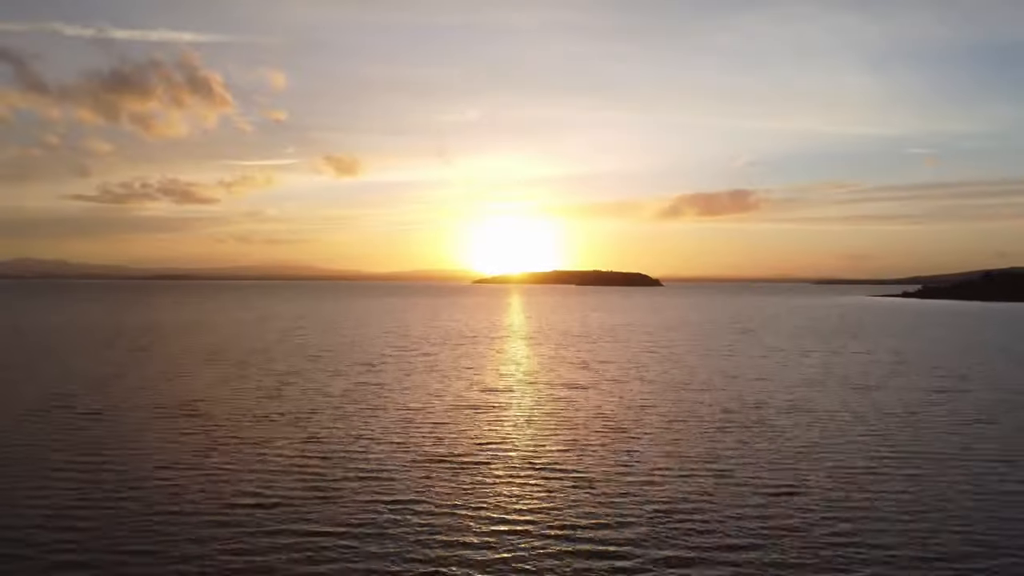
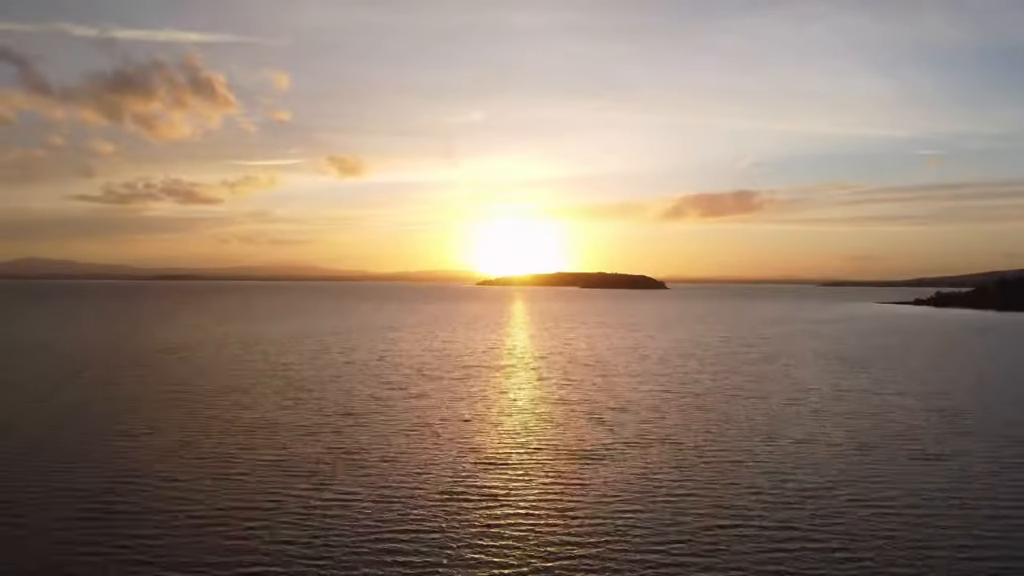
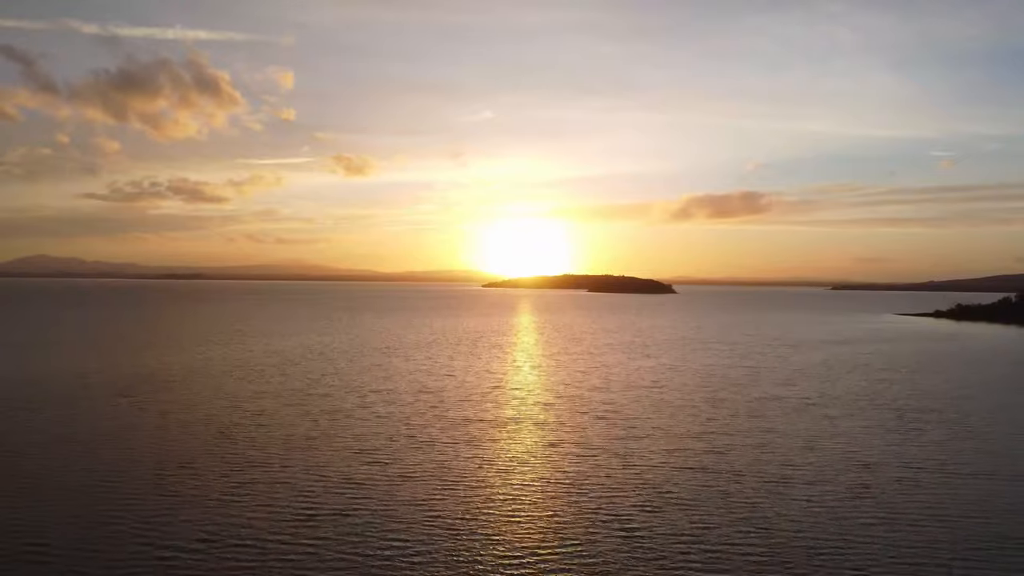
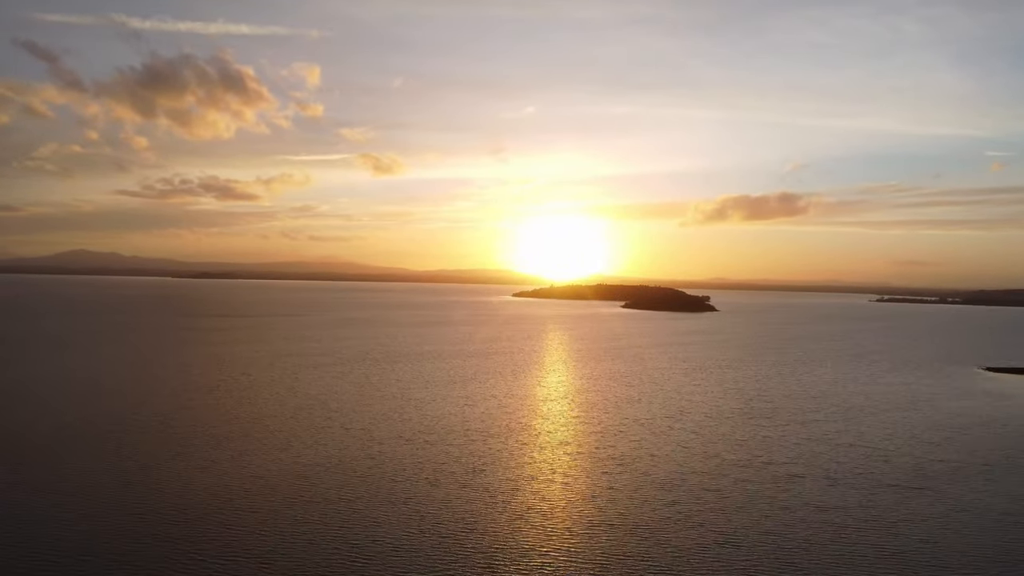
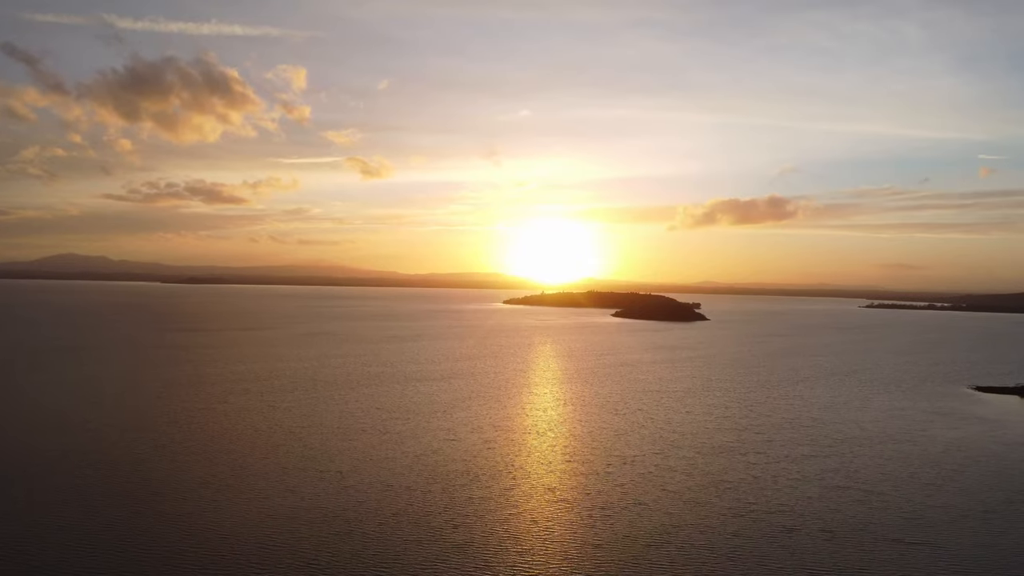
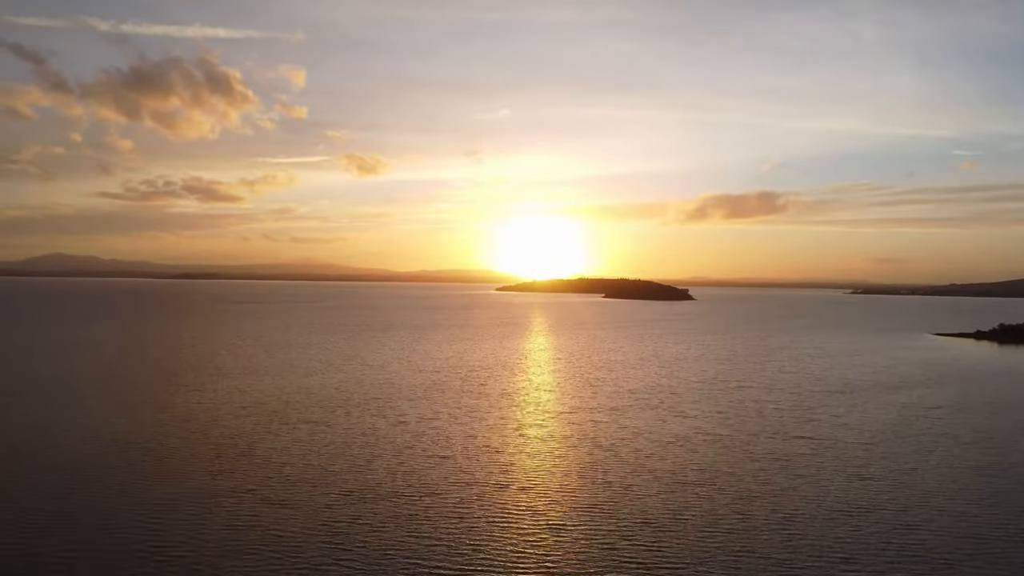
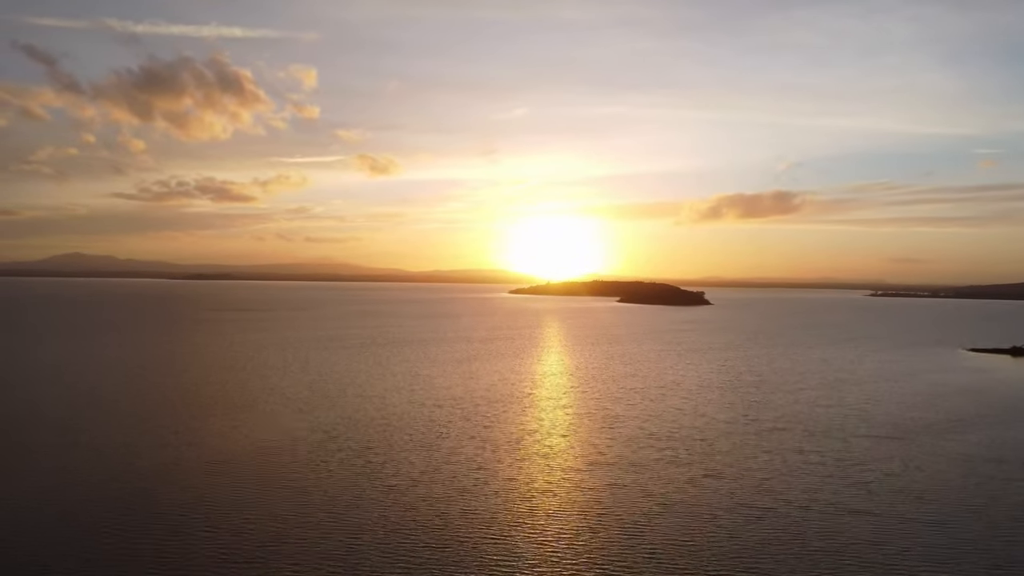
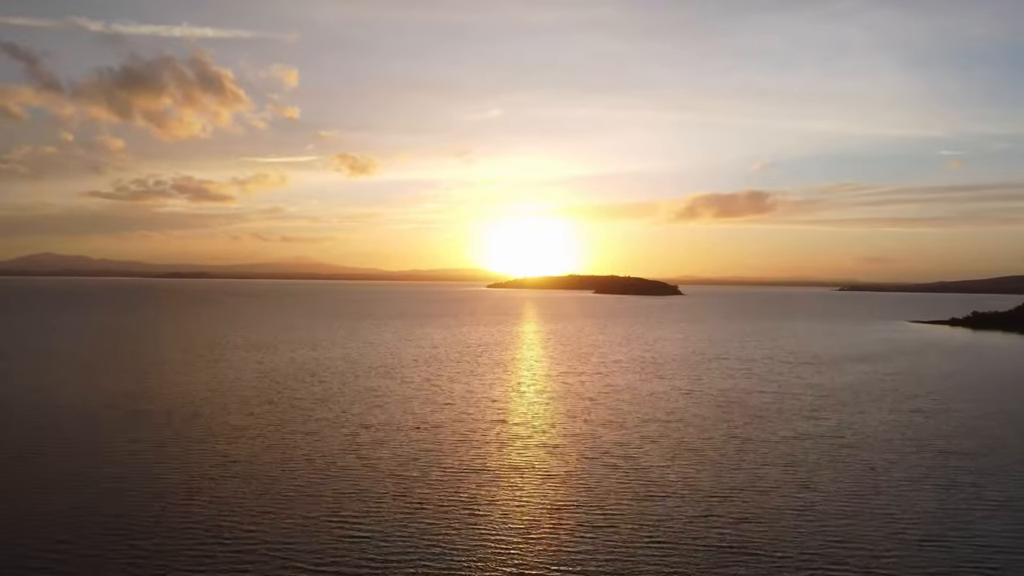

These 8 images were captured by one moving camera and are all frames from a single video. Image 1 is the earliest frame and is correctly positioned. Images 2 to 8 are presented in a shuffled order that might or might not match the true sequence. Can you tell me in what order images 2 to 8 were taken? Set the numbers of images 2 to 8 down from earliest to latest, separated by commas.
2, 3, 8, 6, 7, 4, 5
